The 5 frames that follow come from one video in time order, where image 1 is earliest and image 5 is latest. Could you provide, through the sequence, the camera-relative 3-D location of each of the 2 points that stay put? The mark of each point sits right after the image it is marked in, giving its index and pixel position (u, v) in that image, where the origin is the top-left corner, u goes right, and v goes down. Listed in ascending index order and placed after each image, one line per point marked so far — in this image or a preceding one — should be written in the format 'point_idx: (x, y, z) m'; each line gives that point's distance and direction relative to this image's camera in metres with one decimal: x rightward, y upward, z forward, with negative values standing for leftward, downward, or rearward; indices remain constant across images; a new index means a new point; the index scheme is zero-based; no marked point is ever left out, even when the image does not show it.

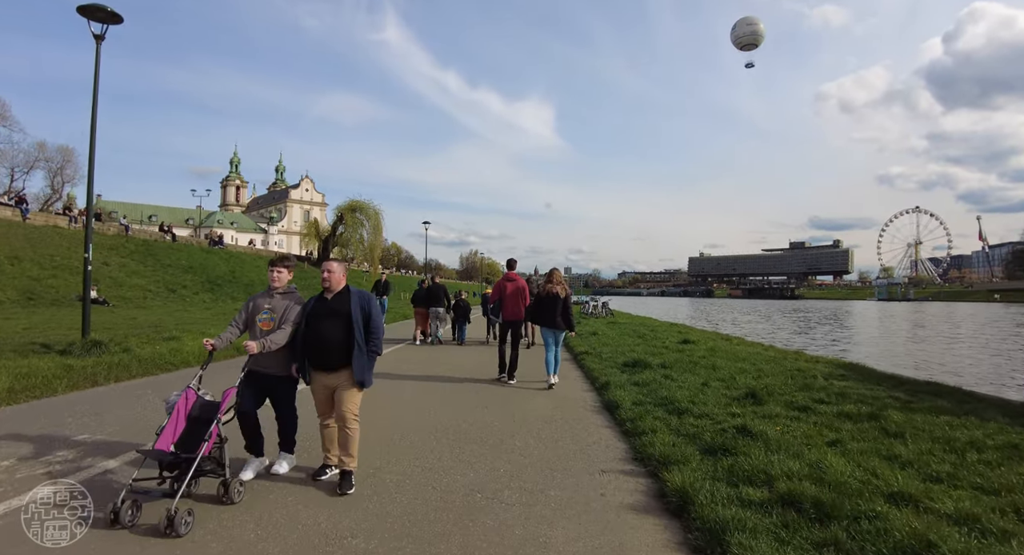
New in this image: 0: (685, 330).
0: (+6.2, -1.9, +18.2) m
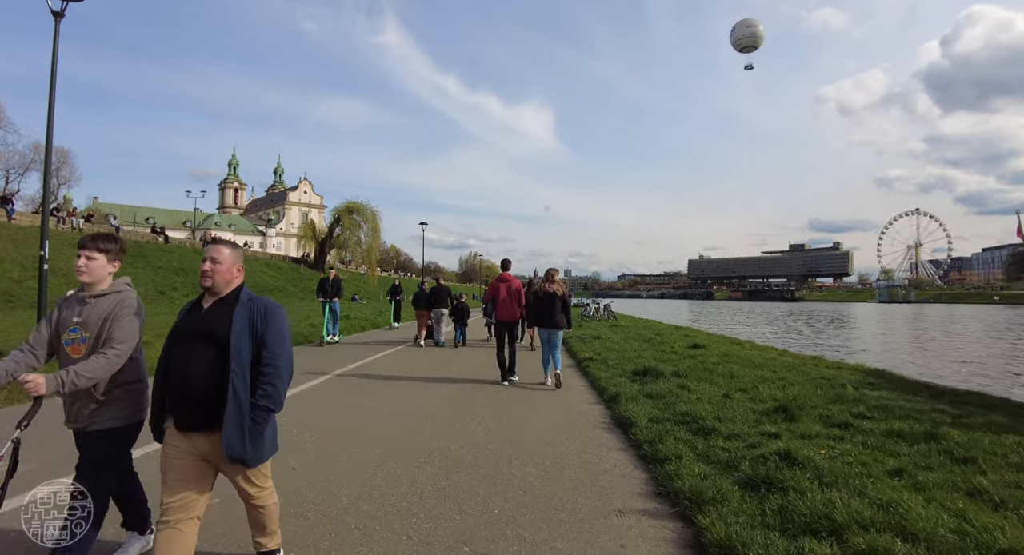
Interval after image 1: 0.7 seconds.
0: (+6.2, -1.9, +17.3) m
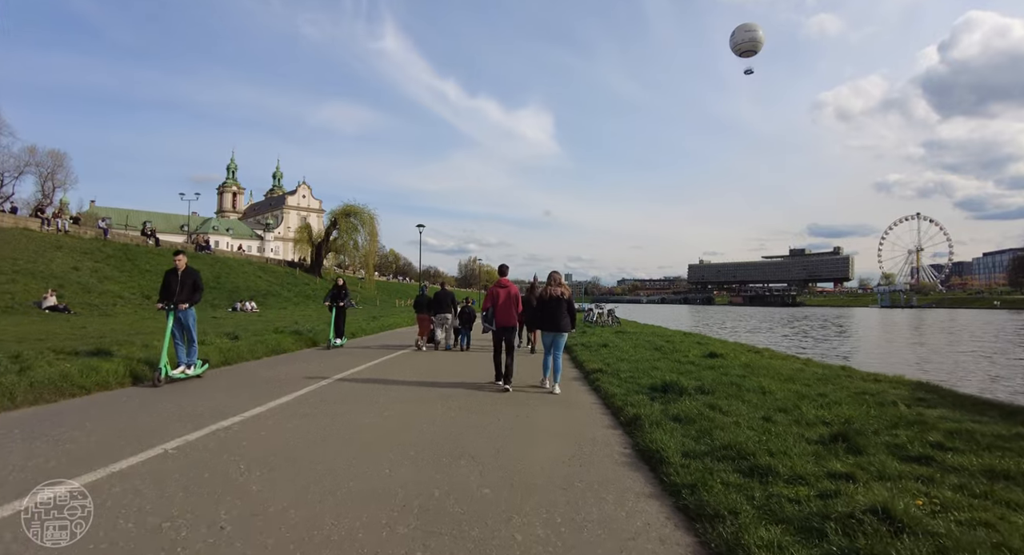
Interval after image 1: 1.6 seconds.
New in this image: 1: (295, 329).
0: (+6.2, -2.0, +16.2) m
1: (-8.4, -1.9, +19.8) m
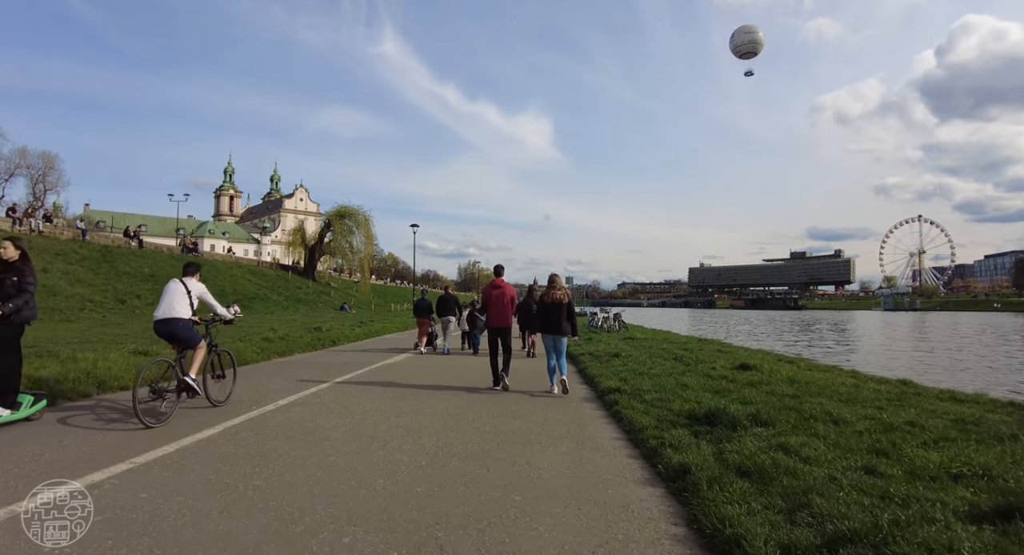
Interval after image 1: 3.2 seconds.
0: (+6.1, -2.0, +14.4) m
1: (-8.5, -2.0, +18.0) m
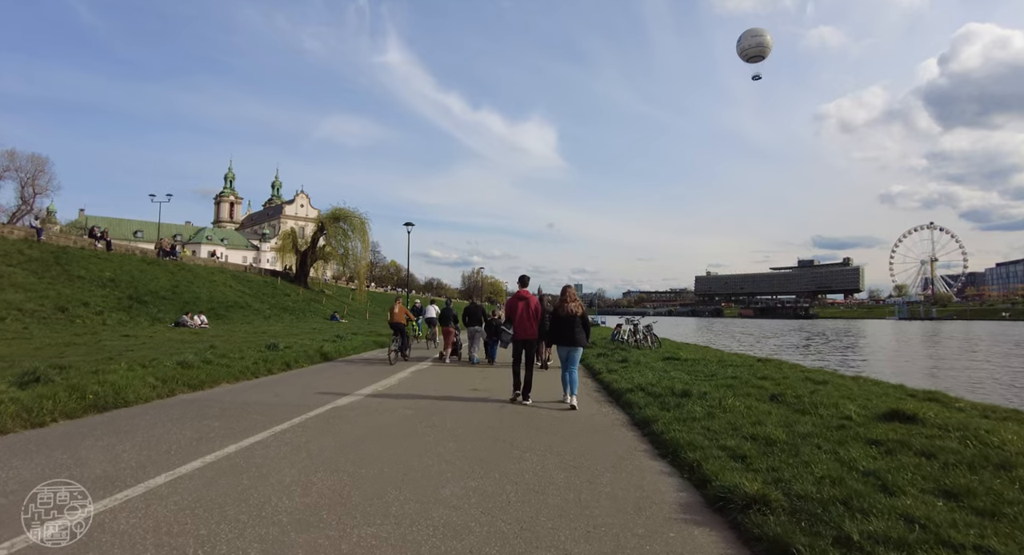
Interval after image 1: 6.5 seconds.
0: (+6.4, -2.1, +10.4) m
1: (-8.2, -2.1, +14.1) m
